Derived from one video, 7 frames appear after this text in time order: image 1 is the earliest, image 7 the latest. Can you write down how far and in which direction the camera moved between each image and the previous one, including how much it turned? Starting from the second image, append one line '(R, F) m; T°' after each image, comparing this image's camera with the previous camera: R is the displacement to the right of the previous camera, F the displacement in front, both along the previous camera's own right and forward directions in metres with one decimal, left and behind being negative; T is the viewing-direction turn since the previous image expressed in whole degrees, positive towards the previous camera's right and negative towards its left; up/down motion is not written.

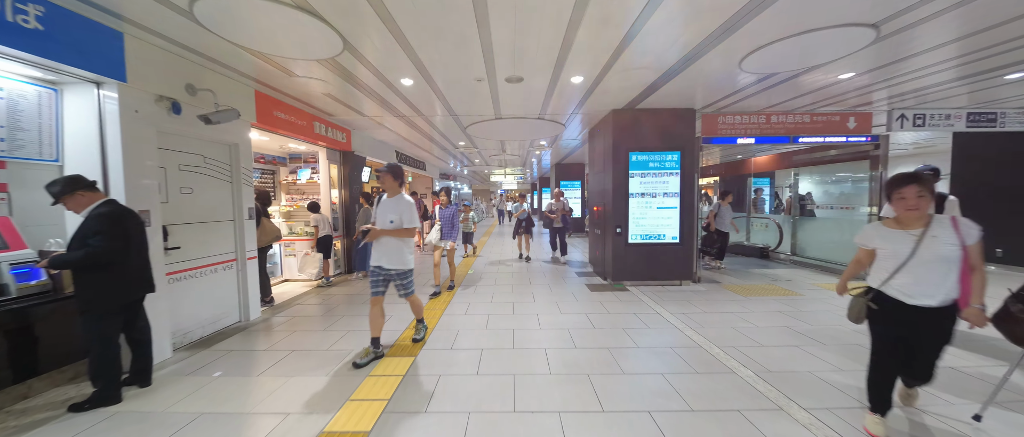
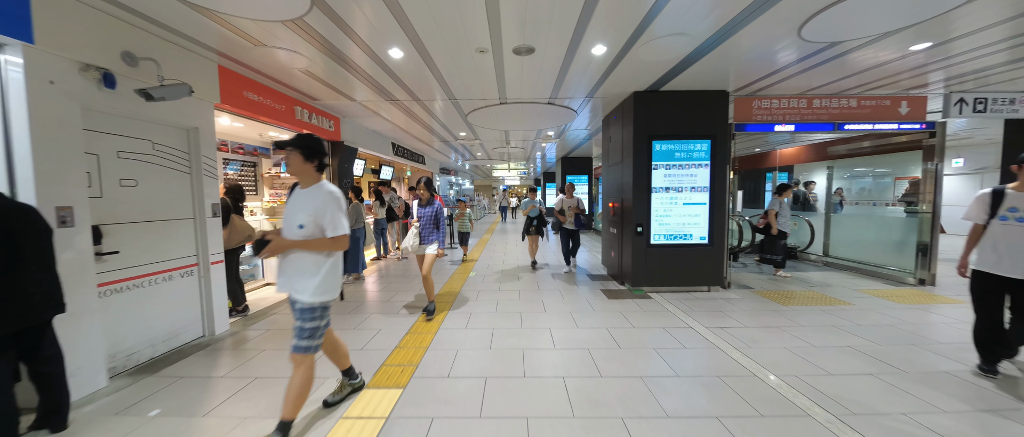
(-0.1, +0.6) m; 0°
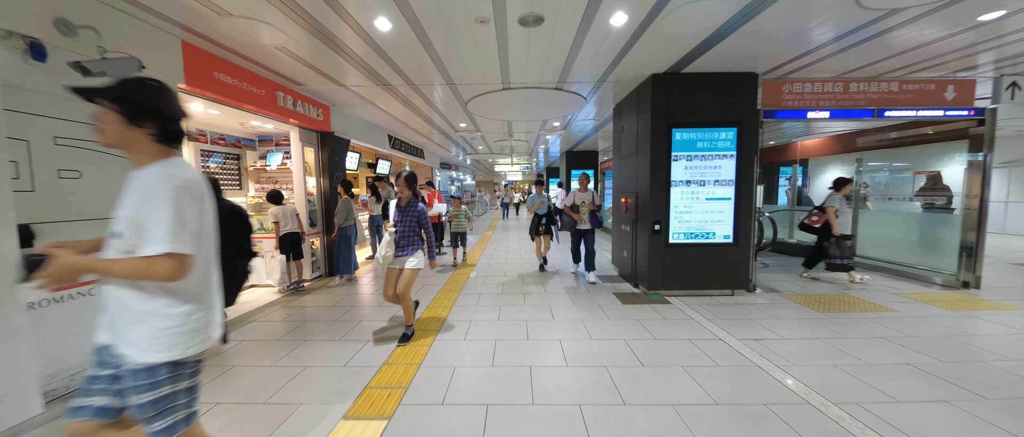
(0.0, +0.4) m; 0°
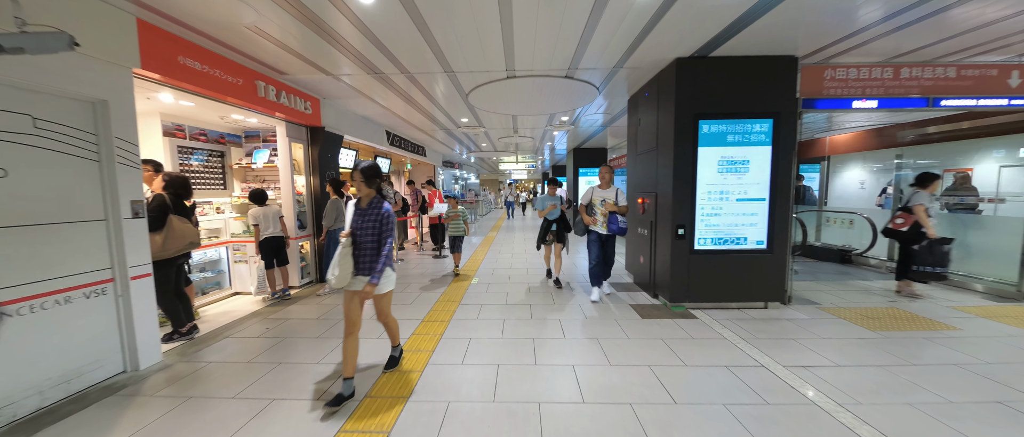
(0.0, +0.4) m; -1°
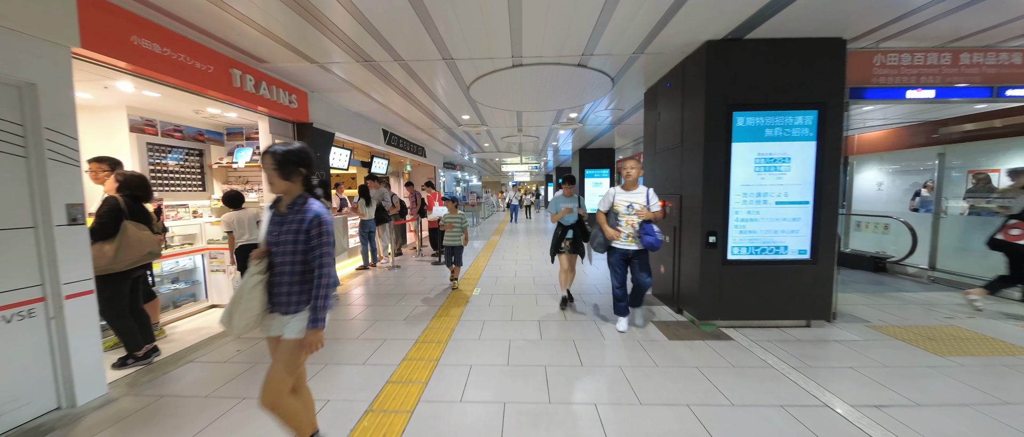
(-0.1, +0.4) m; 0°
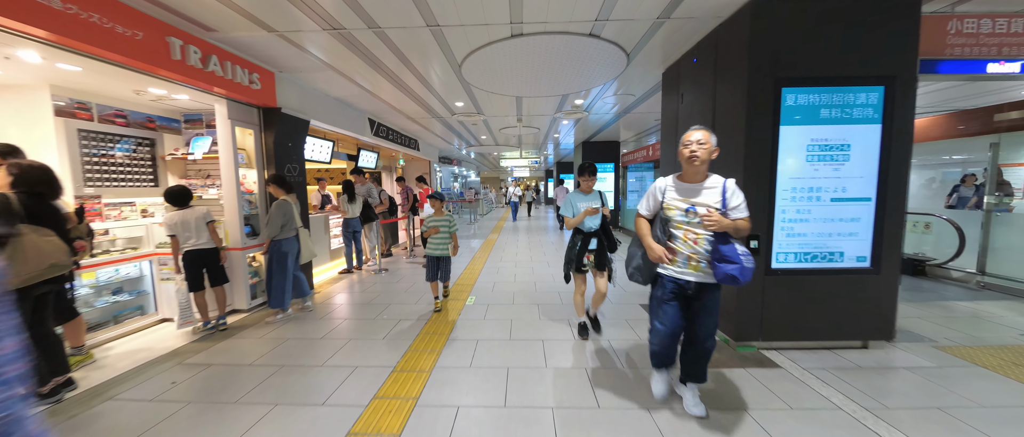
(0.0, +0.5) m; 0°
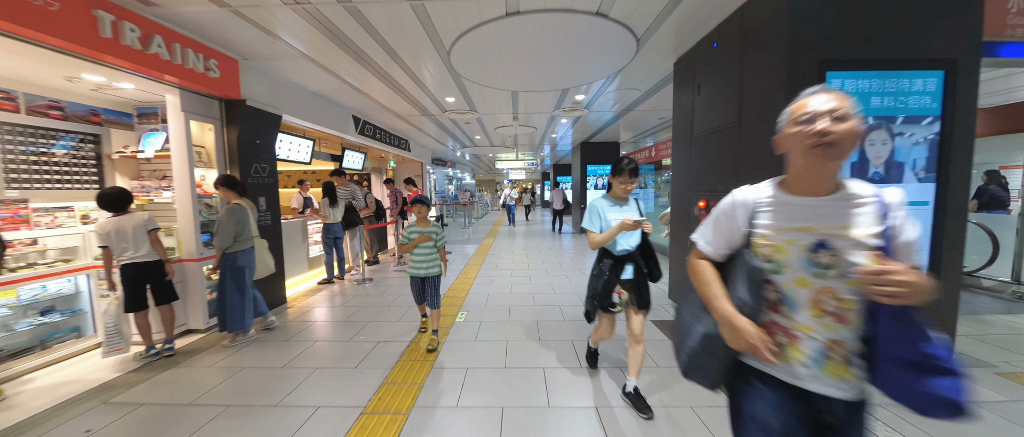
(0.0, +0.4) m; +1°
